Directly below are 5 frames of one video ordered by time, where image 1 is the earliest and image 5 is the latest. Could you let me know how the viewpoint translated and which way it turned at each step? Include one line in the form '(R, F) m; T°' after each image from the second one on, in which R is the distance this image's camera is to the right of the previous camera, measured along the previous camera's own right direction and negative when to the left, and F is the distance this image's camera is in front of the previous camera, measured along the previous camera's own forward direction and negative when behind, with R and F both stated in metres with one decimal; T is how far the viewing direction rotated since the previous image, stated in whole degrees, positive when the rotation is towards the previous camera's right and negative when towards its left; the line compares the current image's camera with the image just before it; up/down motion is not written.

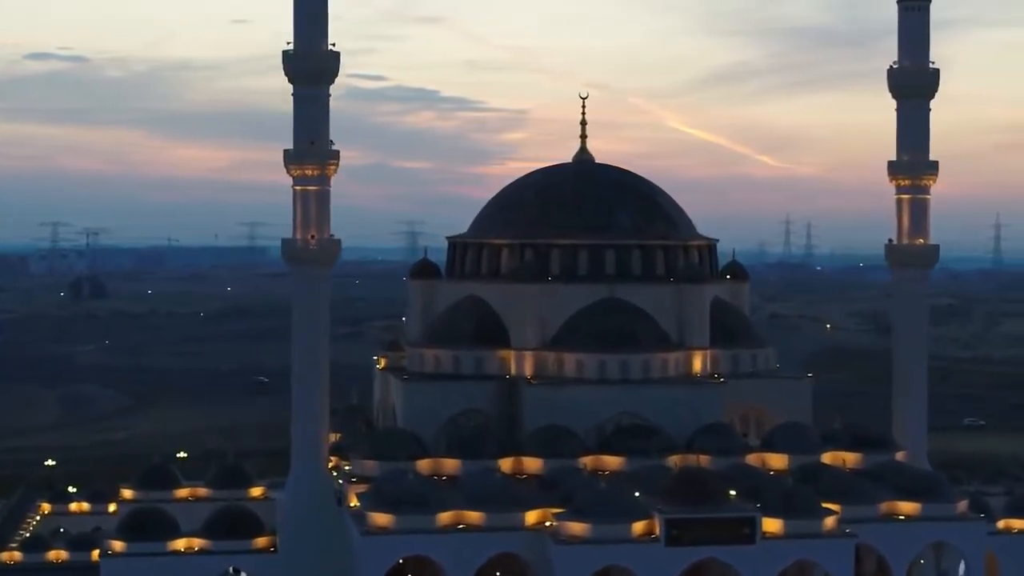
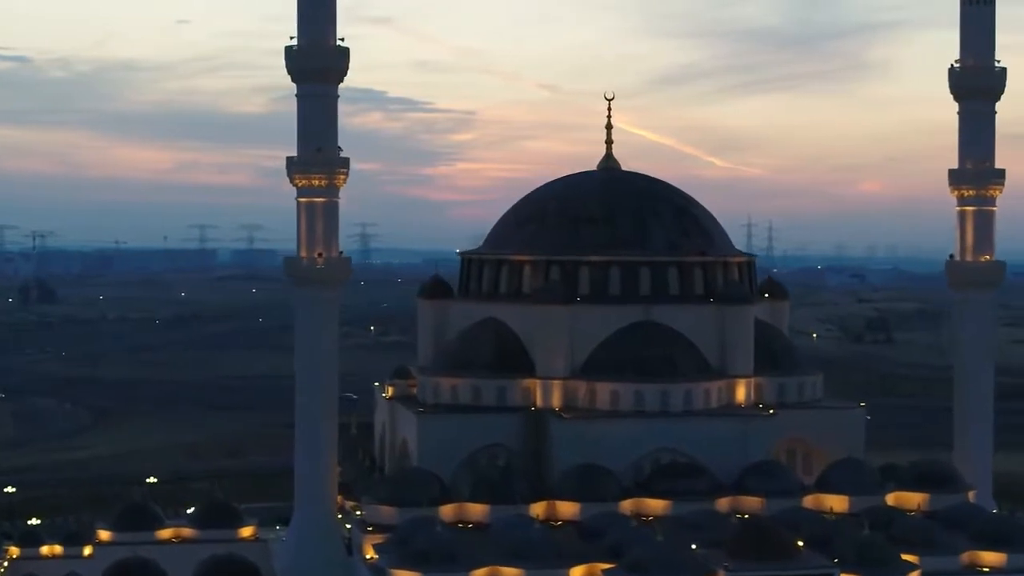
(-1.3, +2.6) m; +2°
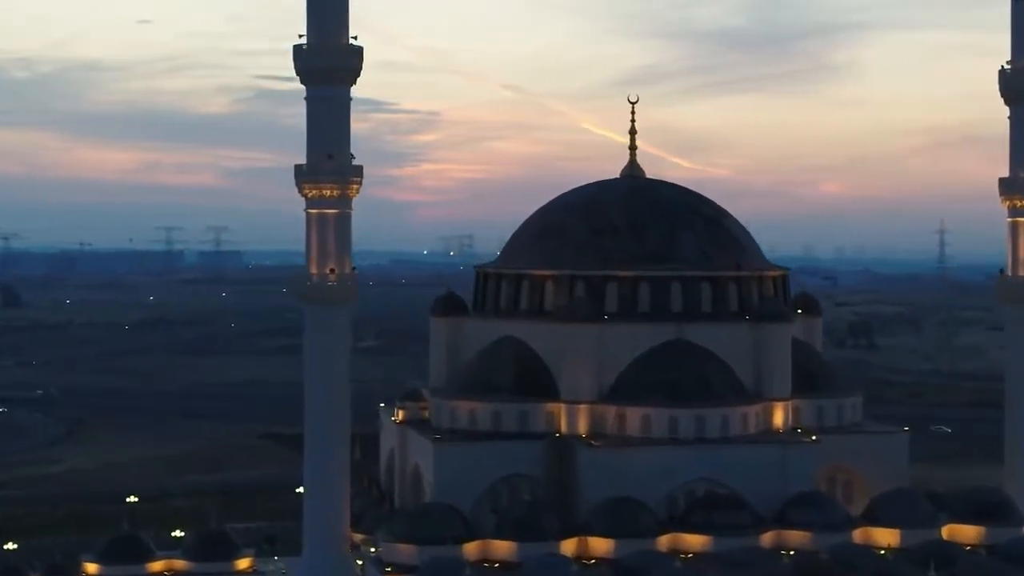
(-0.9, +1.6) m; +1°
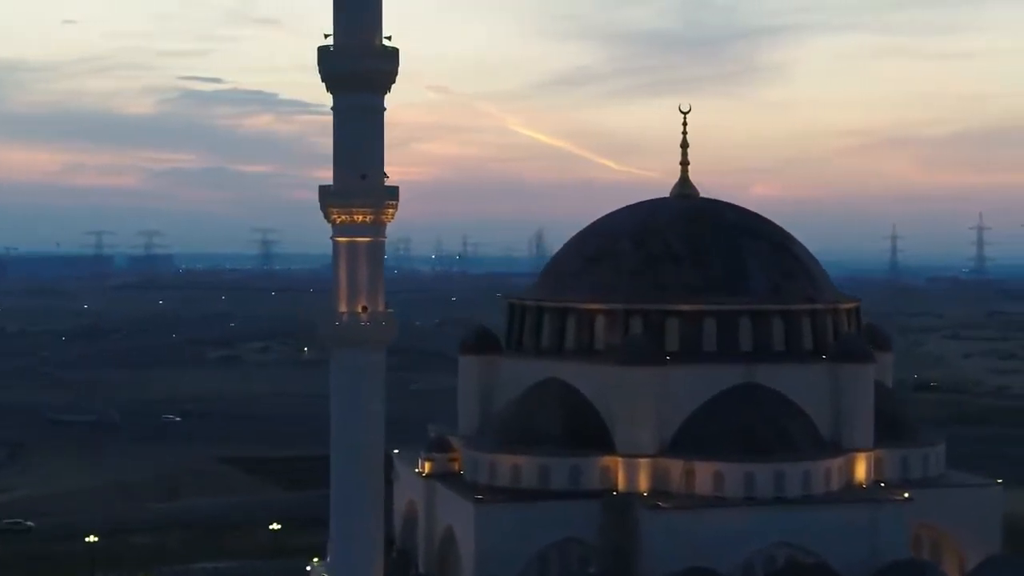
(-1.7, +2.8) m; +3°
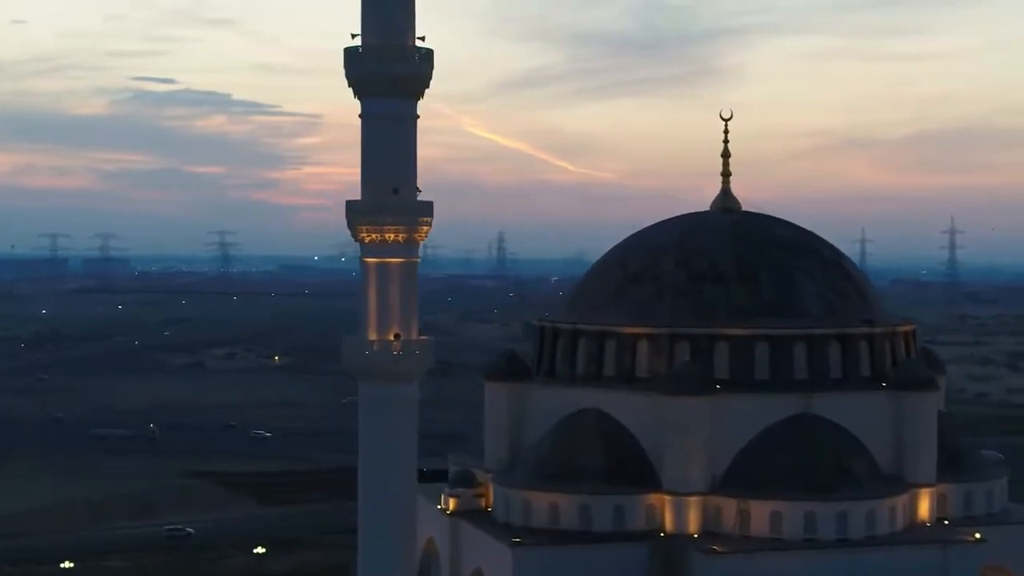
(-1.1, +1.7) m; +2°
